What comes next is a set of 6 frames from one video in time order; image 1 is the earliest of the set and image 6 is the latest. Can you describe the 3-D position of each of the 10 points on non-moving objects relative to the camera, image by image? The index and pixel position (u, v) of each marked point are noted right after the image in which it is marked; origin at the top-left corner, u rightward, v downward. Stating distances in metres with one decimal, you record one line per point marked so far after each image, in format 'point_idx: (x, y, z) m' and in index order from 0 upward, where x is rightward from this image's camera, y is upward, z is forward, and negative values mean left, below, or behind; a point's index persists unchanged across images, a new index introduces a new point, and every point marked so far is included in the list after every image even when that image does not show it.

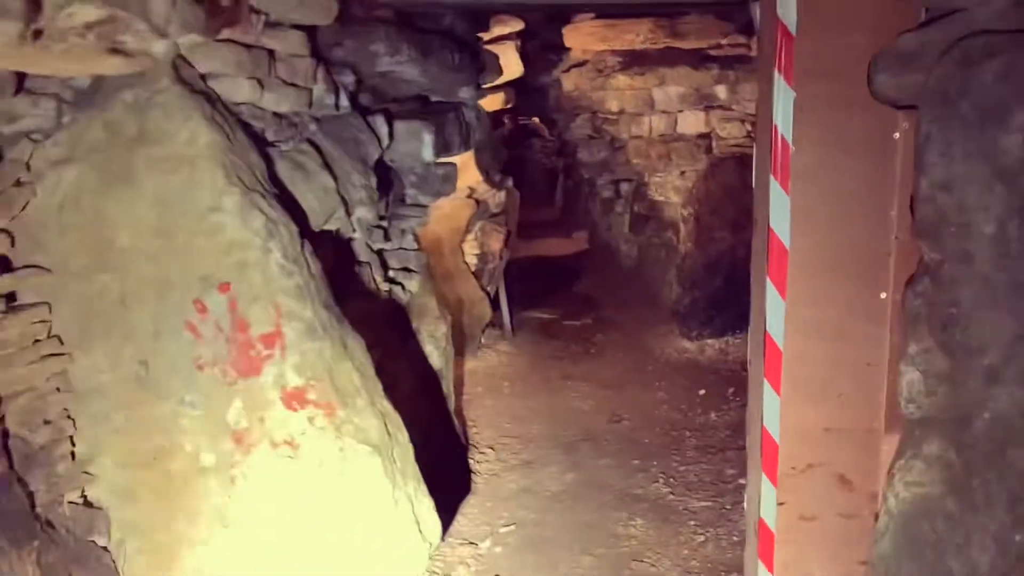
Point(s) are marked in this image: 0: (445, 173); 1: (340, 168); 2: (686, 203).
0: (-0.3, +0.6, +4.2) m
1: (-0.6, +0.4, +2.9) m
2: (+1.3, +0.6, +6.4) m
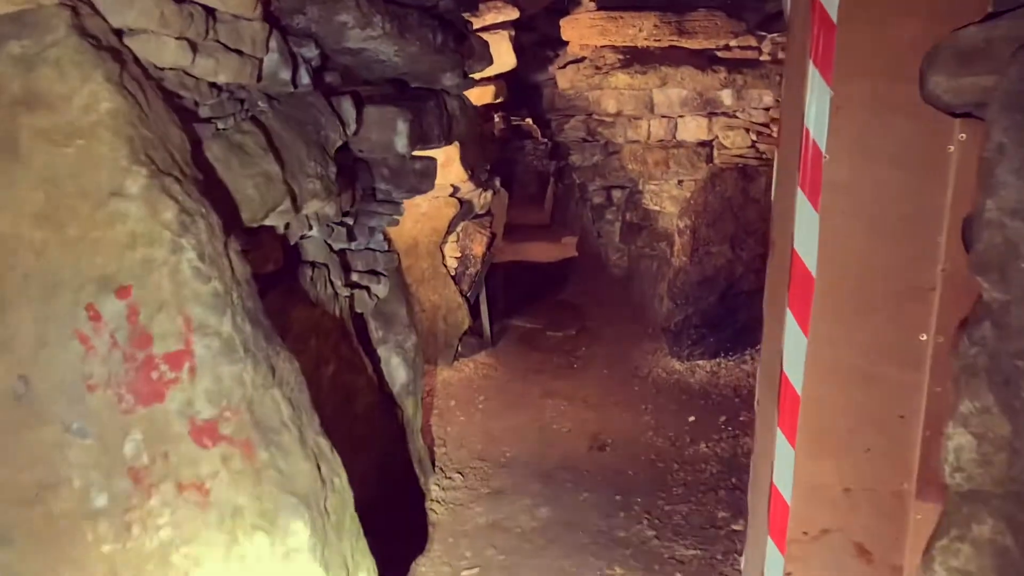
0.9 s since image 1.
0: (-0.4, +0.5, +3.8) m
1: (-0.6, +0.4, +2.5) m
2: (+1.2, +0.5, +6.1) m
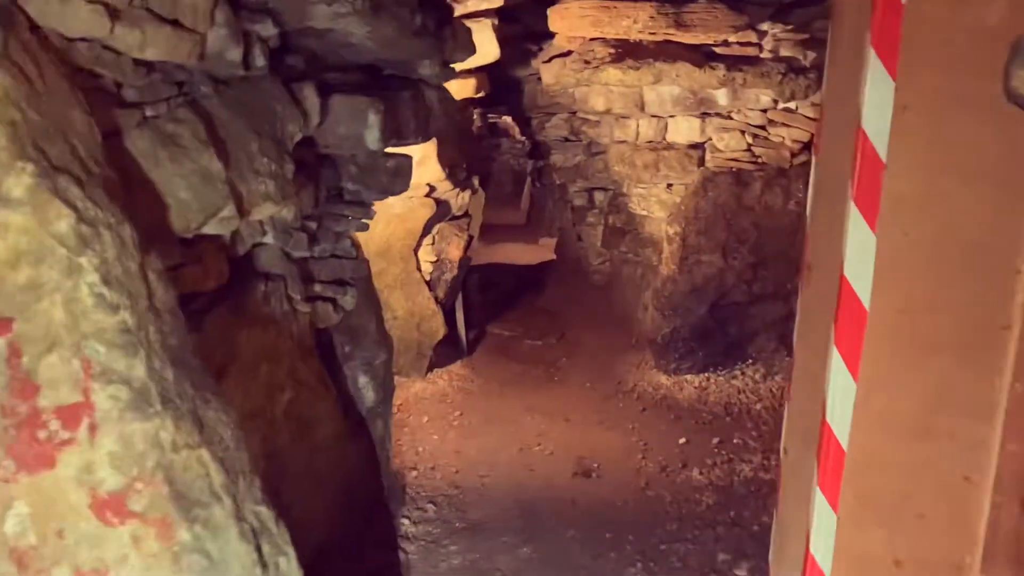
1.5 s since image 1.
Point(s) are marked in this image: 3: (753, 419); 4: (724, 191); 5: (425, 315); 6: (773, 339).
0: (-0.4, +0.5, +3.4) m
1: (-0.7, +0.3, +2.1) m
2: (+1.0, +0.4, +5.7) m
3: (+1.4, -0.8, +5.2) m
4: (+1.3, +0.6, +5.5) m
5: (-0.6, -0.2, +5.8) m
6: (+1.7, -0.3, +5.8) m
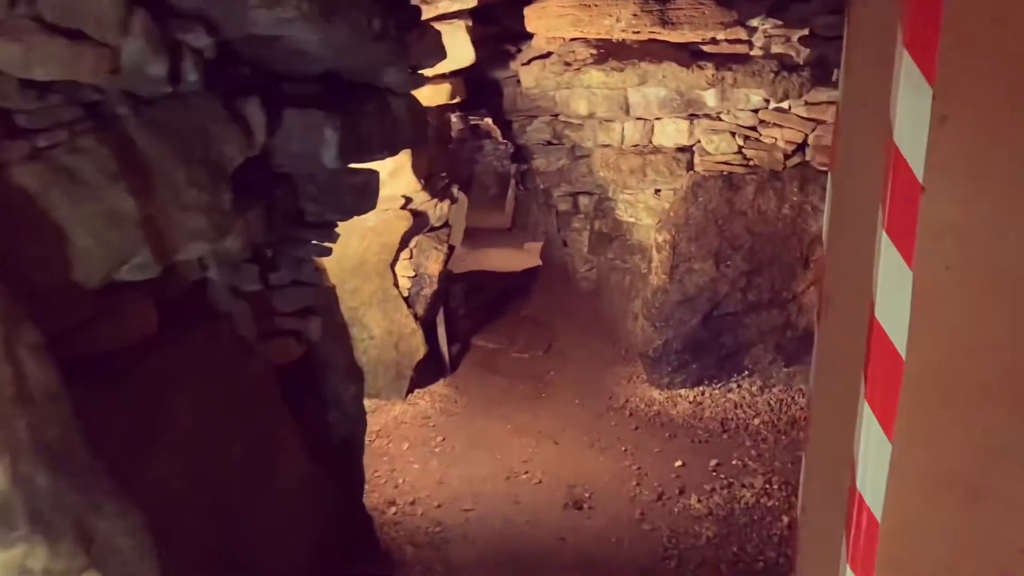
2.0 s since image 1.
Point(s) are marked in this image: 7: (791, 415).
0: (-0.5, +0.4, +3.1) m
1: (-0.7, +0.2, +1.8) m
2: (+0.9, +0.4, +5.4) m
3: (+1.4, -0.8, +5.0) m
4: (+1.2, +0.6, +5.2) m
5: (-0.7, -0.3, +5.5) m
6: (+1.6, -0.4, +5.5) m
7: (+1.7, -0.8, +5.2) m
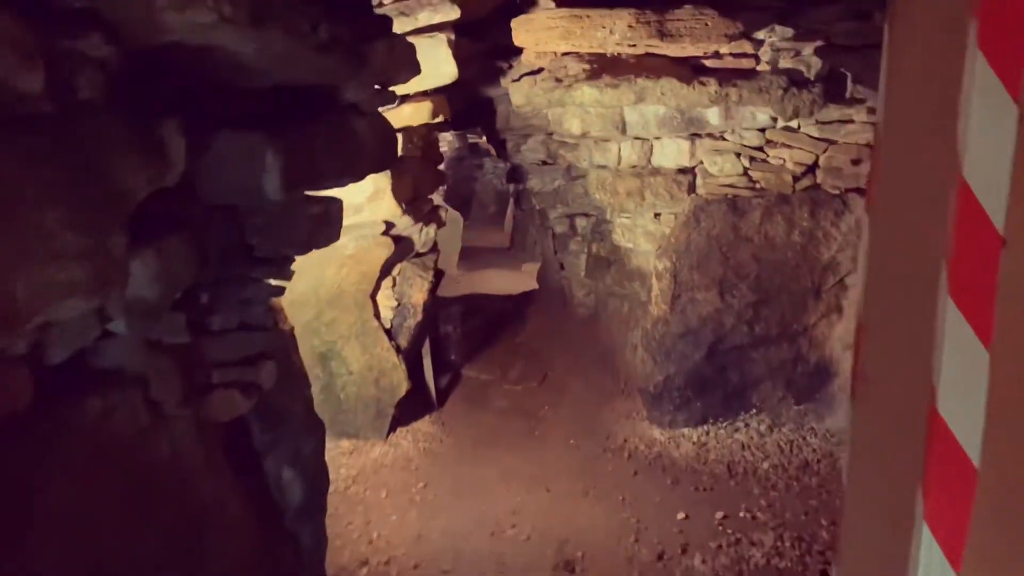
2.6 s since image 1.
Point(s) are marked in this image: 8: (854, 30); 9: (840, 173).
0: (-0.6, +0.2, +2.7) m
1: (-0.8, +0.1, +1.4) m
2: (+0.9, +0.2, +5.1) m
3: (+1.3, -1.0, +4.6) m
4: (+1.2, +0.4, +4.9) m
5: (-0.7, -0.5, +5.1) m
6: (+1.6, -0.6, +5.1) m
7: (+1.6, -0.9, +4.8) m
8: (+1.7, +1.2, +4.3) m
9: (+1.8, +0.6, +4.7) m
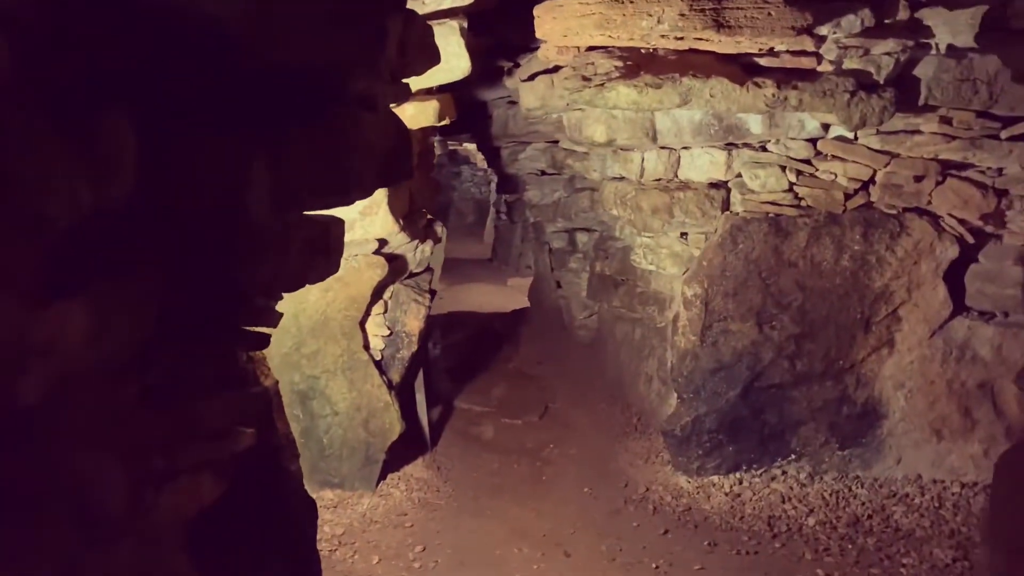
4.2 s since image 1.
0: (-0.5, +0.1, +2.1) m
1: (-0.6, 0.0, +0.8) m
2: (+0.9, 0.0, +4.5) m
3: (+1.3, -1.2, +4.0) m
4: (+1.2, +0.2, +4.3) m
5: (-0.7, -0.6, +4.5) m
6: (+1.6, -0.7, +4.5) m
7: (+1.6, -1.1, +4.2) m
8: (+1.7, +1.1, +3.7) m
9: (+1.8, +0.5, +4.1) m
